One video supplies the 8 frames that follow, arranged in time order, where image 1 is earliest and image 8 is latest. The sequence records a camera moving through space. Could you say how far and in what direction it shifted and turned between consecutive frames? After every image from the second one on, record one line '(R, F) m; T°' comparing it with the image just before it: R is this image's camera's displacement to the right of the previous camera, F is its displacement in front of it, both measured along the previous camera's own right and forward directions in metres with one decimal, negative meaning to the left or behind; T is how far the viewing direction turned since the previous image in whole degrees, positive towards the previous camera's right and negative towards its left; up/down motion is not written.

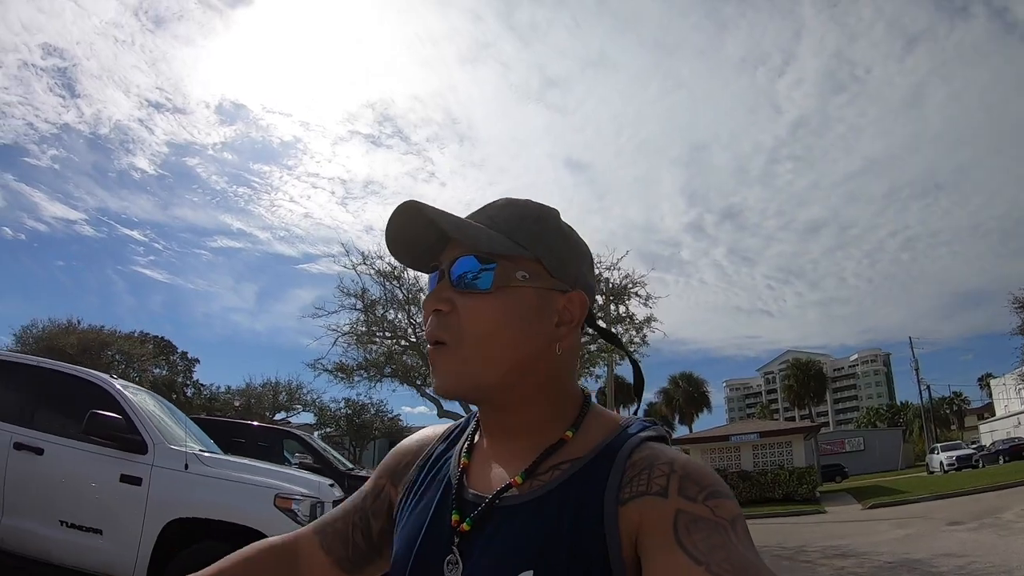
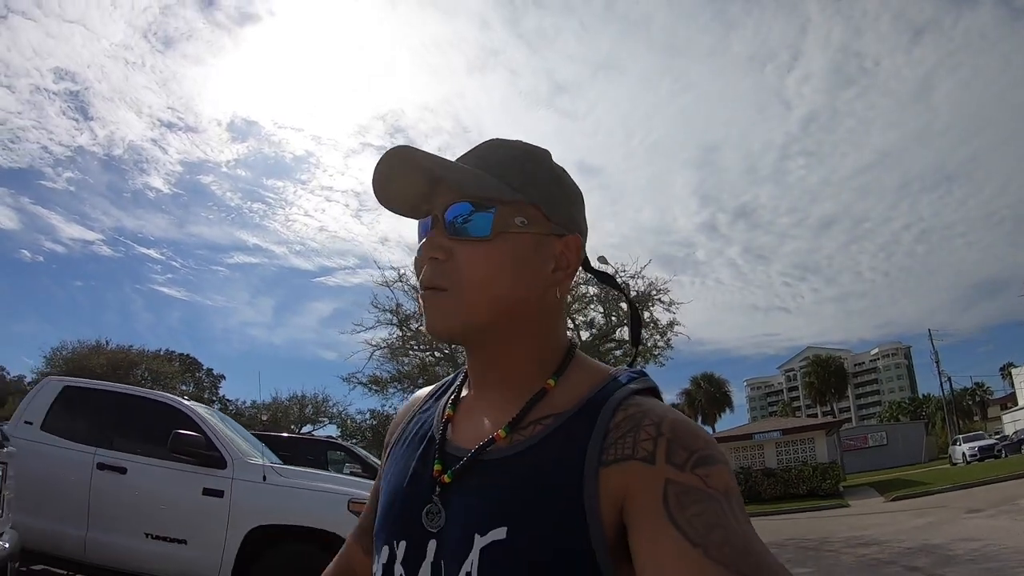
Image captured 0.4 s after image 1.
(-0.2, -0.5) m; -1°
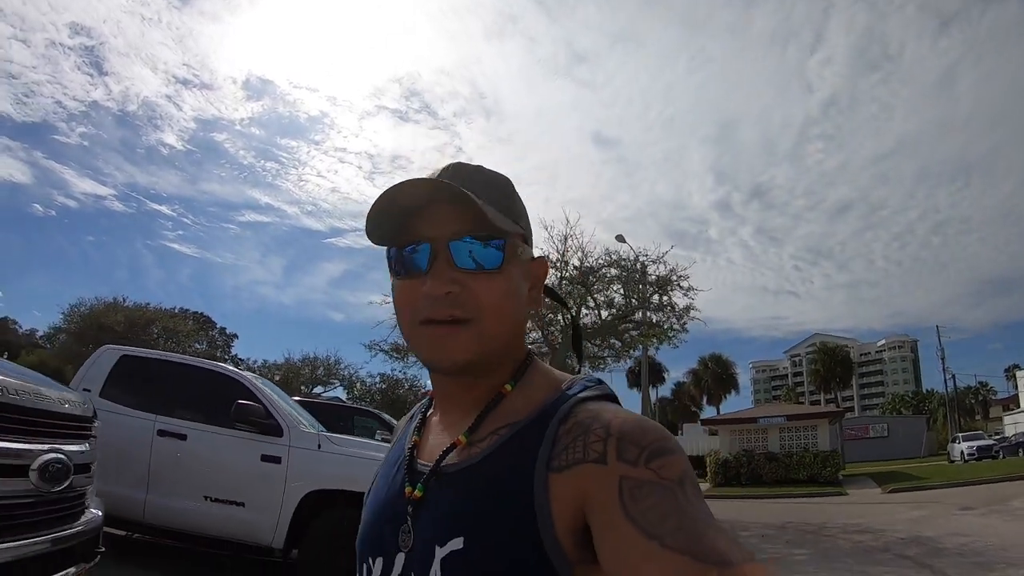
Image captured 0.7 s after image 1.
(-0.2, -0.5) m; -1°
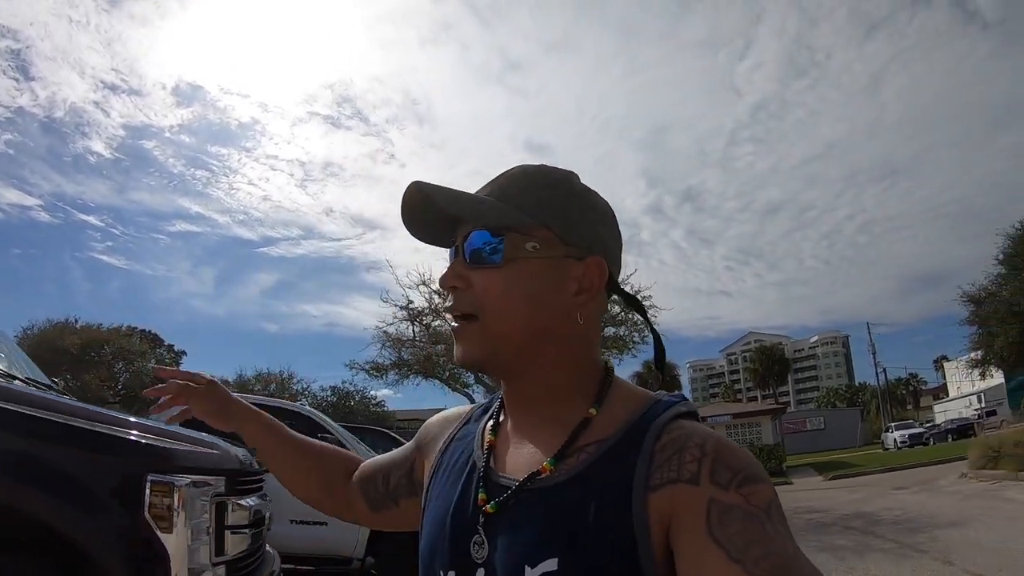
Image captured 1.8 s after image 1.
(-0.6, -0.9) m; +4°
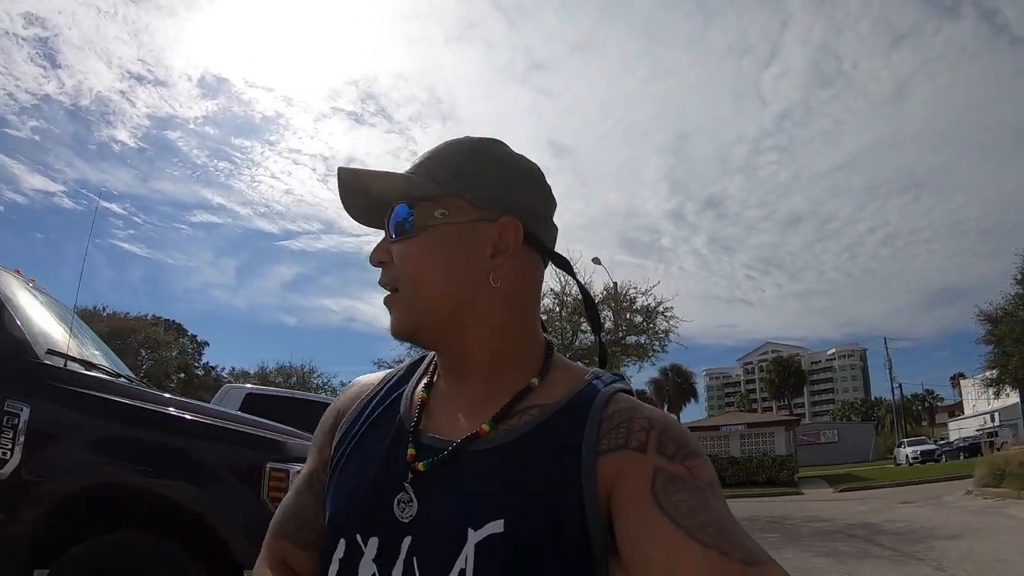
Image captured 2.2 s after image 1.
(-0.1, -0.5) m; -1°
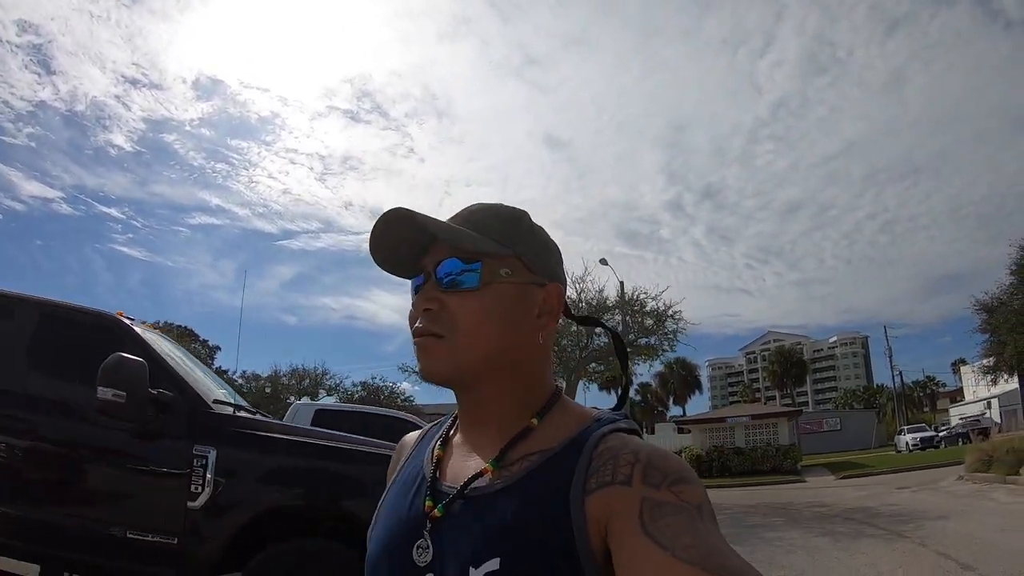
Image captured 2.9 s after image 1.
(-0.3, -0.9) m; 0°
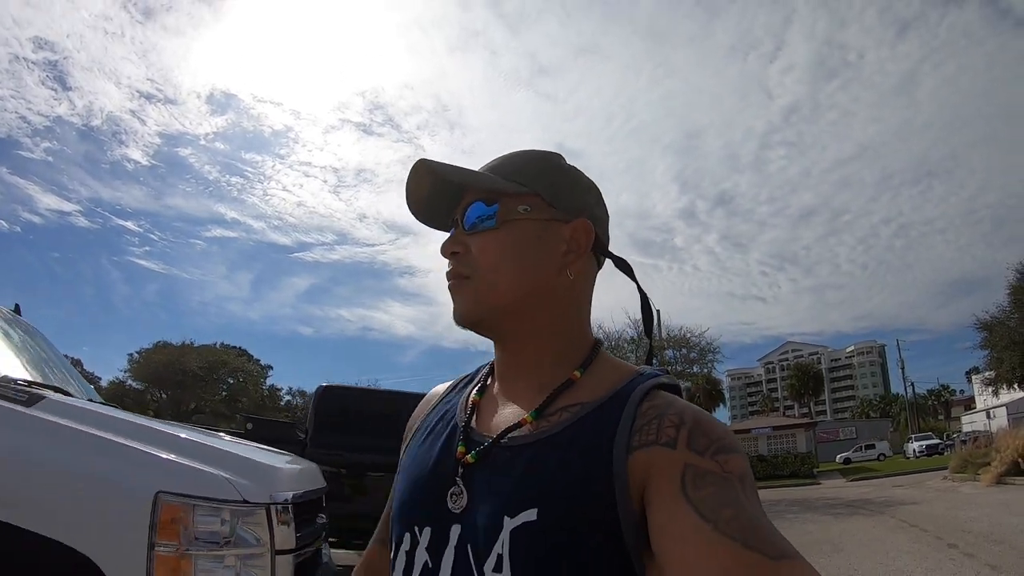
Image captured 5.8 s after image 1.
(-1.2, -3.4) m; -1°
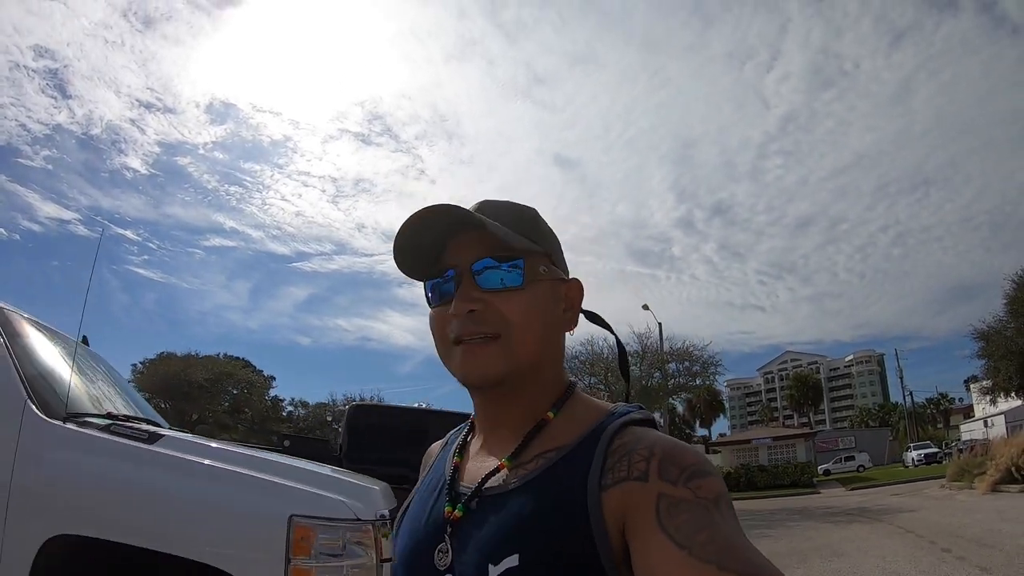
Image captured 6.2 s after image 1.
(-0.2, -0.4) m; 0°
